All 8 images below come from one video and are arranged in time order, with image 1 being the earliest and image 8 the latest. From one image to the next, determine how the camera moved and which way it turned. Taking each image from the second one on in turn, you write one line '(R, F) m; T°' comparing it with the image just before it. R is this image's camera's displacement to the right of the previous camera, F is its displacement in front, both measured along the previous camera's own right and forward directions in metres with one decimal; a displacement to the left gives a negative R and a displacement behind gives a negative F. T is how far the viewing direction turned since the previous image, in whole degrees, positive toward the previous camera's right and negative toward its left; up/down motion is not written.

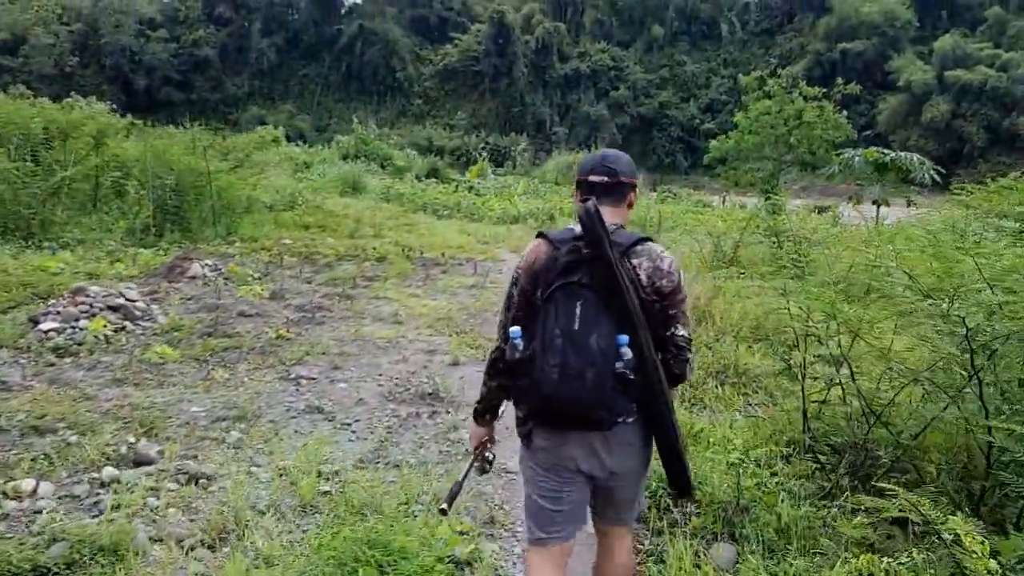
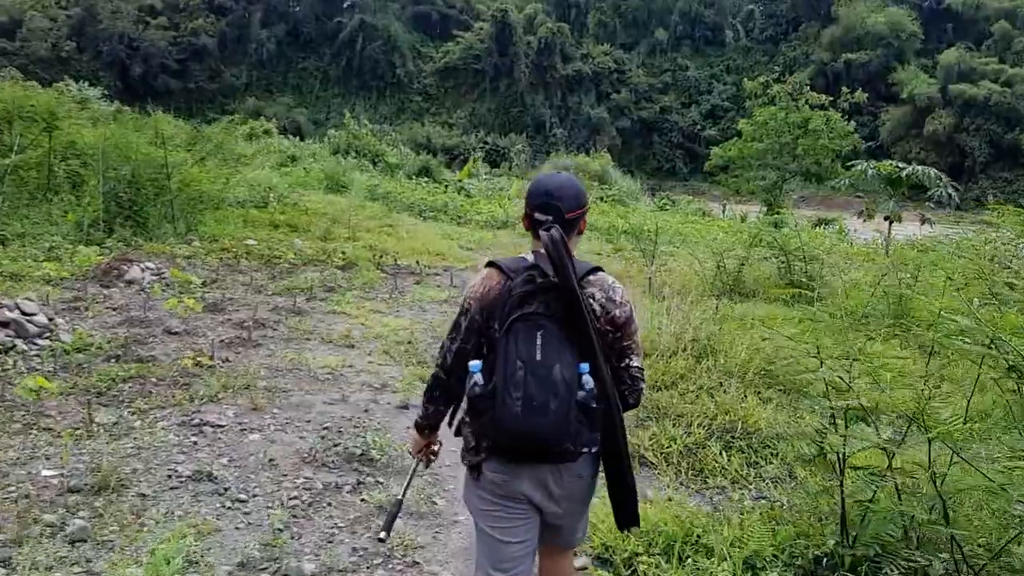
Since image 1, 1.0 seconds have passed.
(+0.2, +0.9) m; 0°
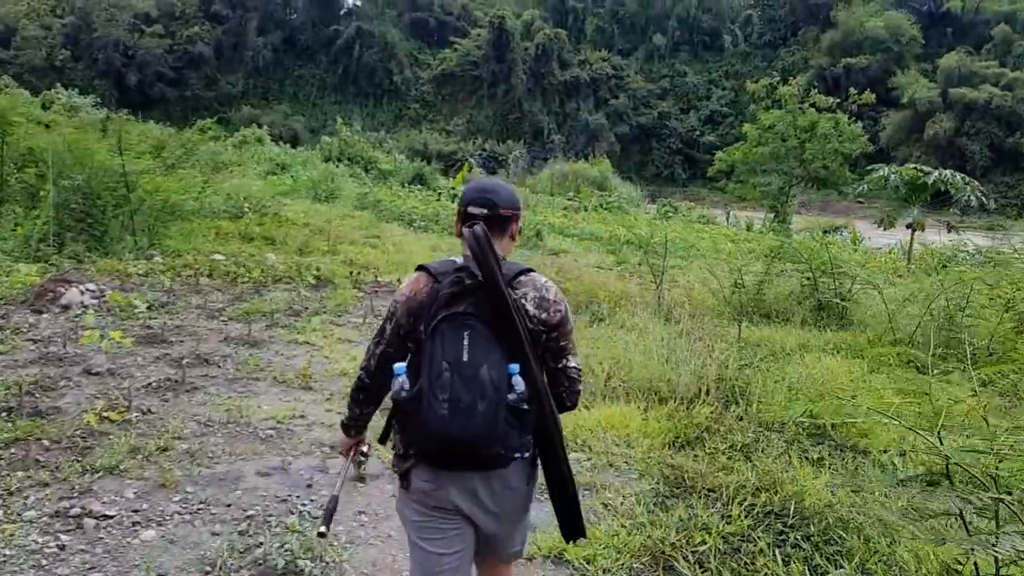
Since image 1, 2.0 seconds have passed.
(+0.1, +0.9) m; 0°
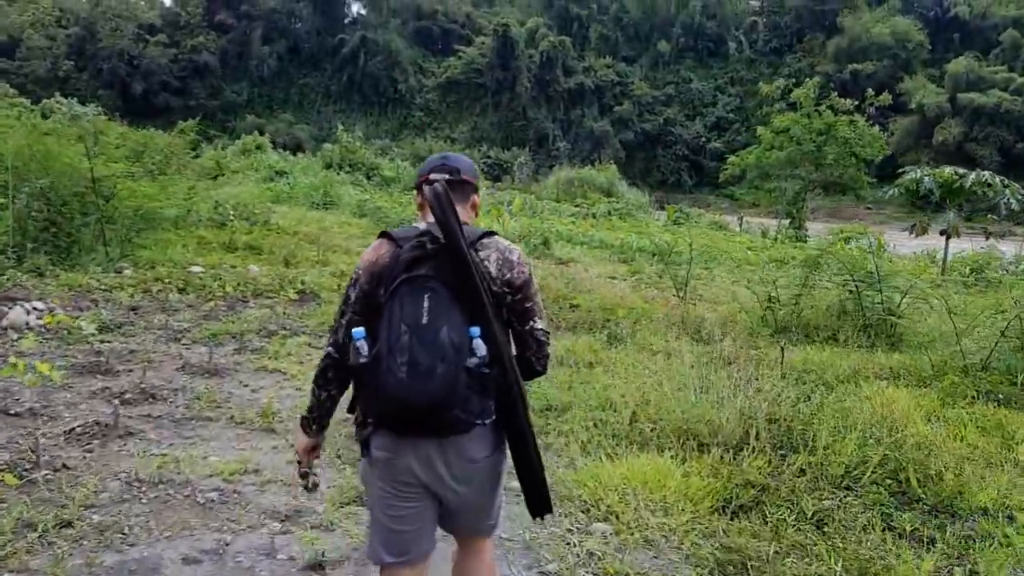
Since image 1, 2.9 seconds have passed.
(0.0, +0.8) m; 0°
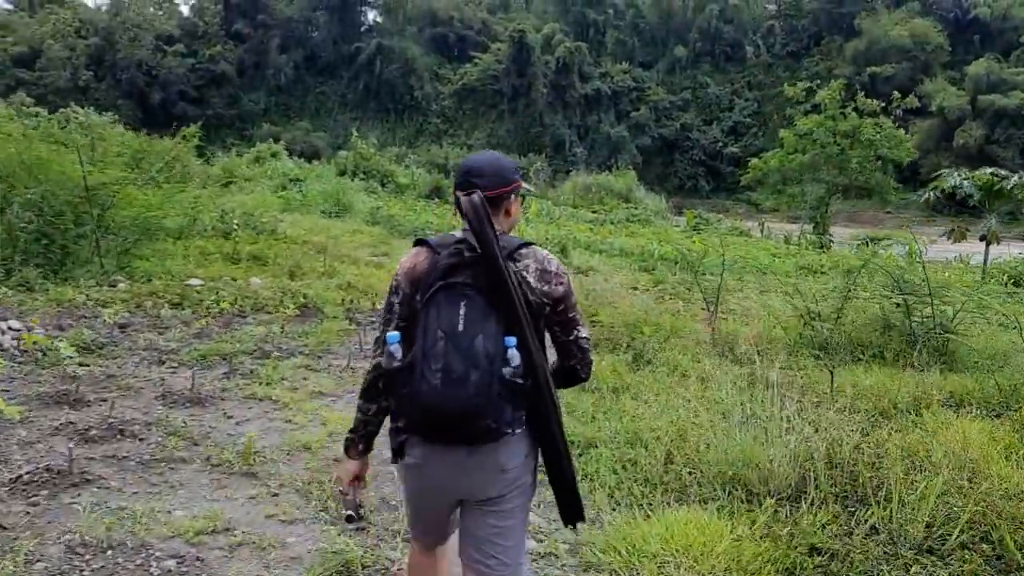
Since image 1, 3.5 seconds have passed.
(0.0, +0.5) m; -1°
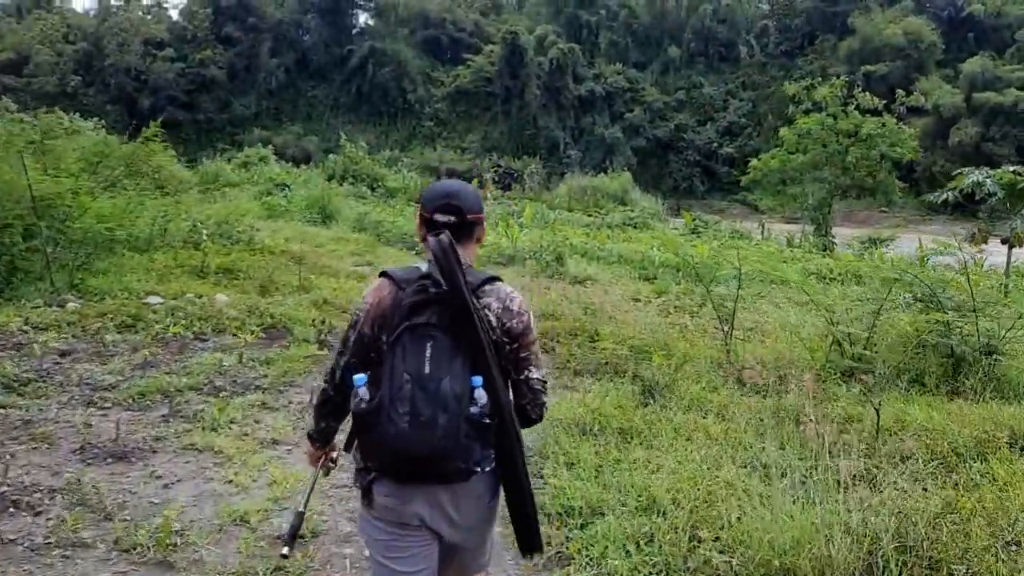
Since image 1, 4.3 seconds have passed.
(0.0, +0.7) m; 0°
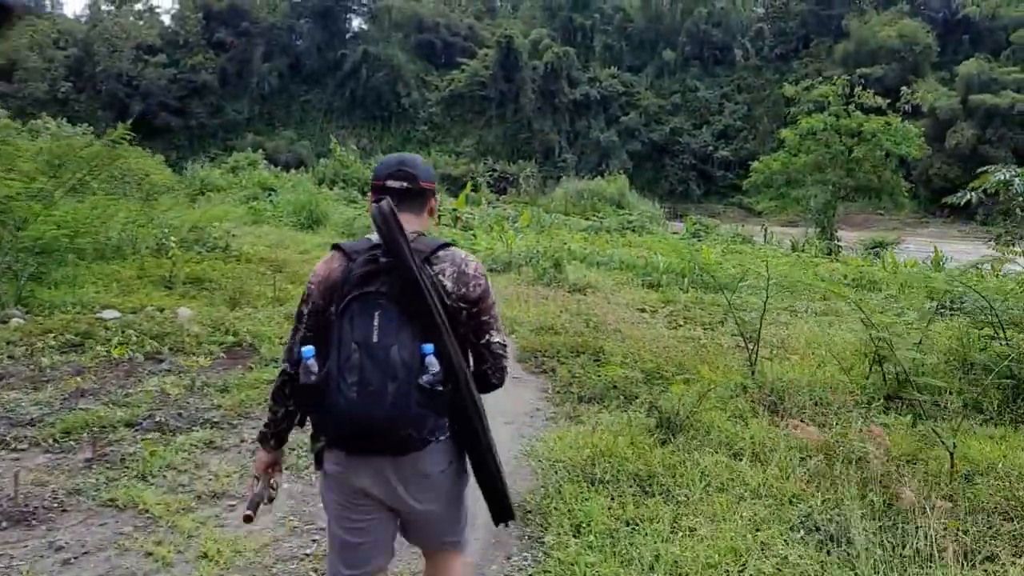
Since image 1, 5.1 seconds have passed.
(0.0, +0.7) m; 0°
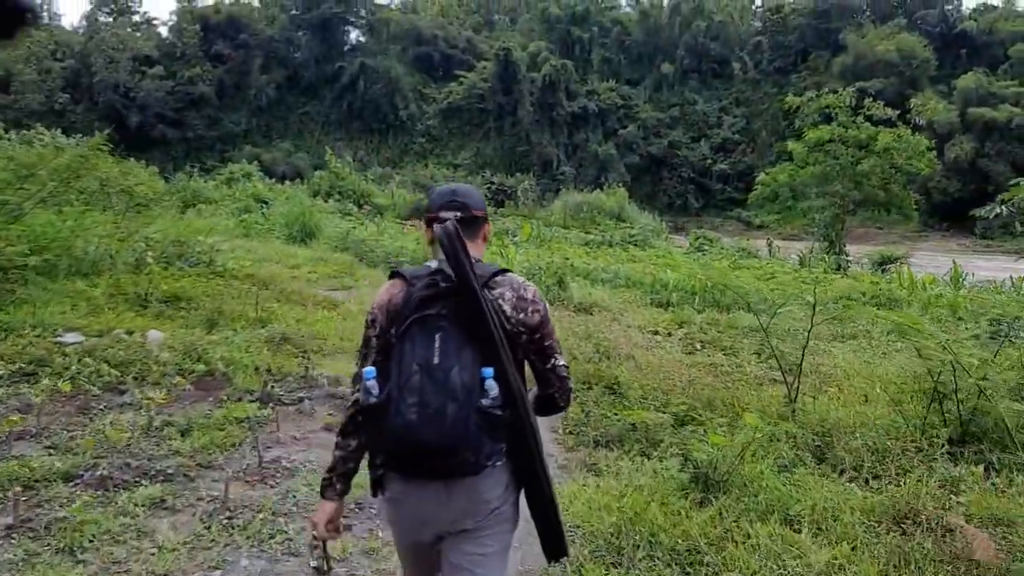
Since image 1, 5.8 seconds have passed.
(0.0, +0.6) m; 0°
